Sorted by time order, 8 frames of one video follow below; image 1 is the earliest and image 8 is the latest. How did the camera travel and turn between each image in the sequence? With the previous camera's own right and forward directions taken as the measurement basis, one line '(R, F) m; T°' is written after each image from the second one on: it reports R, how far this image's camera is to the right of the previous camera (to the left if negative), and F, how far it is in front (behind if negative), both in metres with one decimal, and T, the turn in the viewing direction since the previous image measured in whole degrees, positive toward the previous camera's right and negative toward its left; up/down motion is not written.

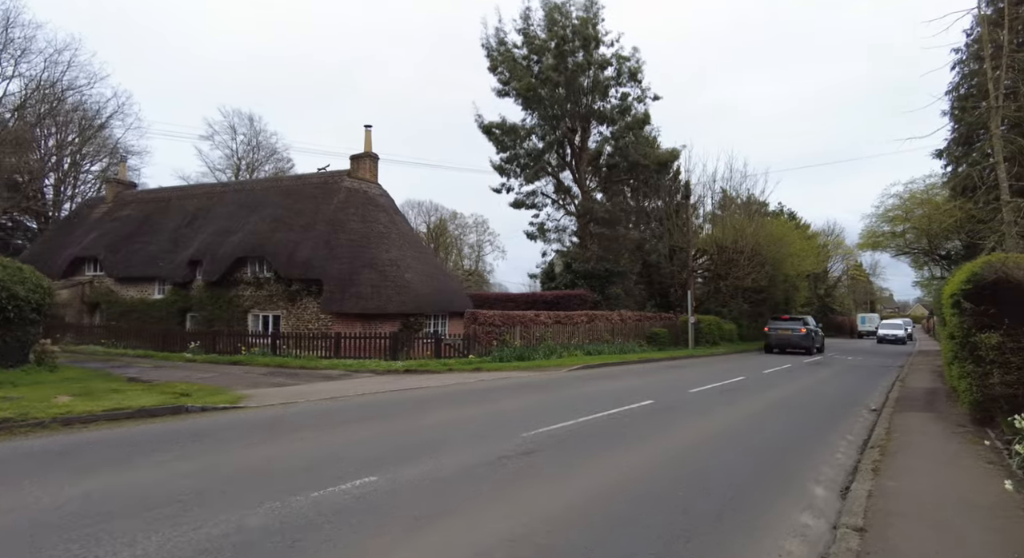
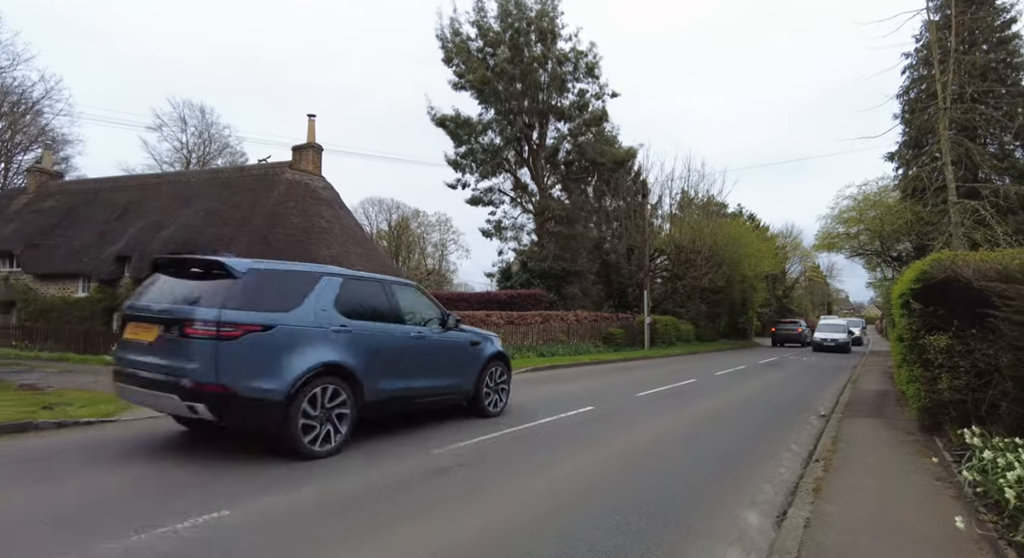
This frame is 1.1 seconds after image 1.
(+0.7, +0.9) m; +3°
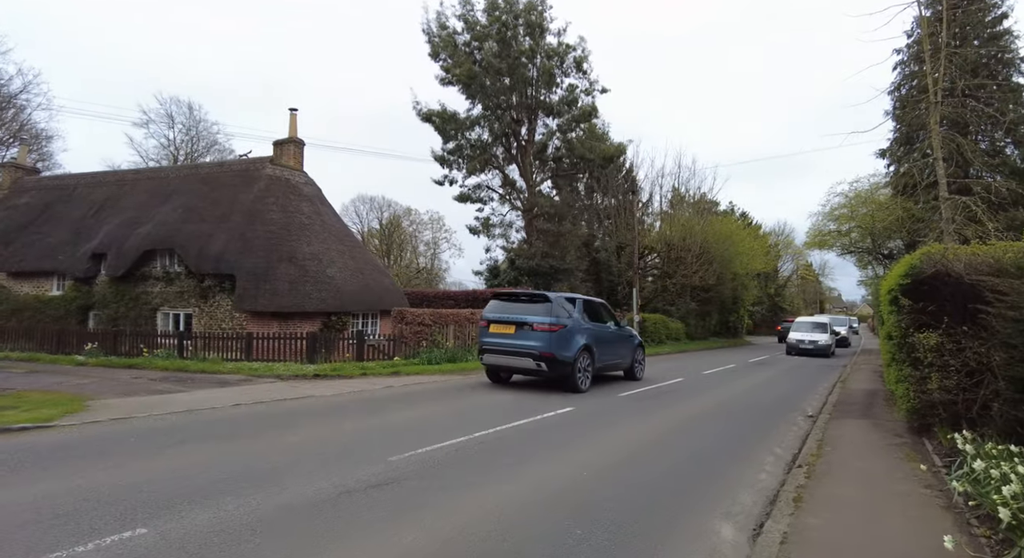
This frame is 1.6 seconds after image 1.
(+0.4, +0.4) m; +1°
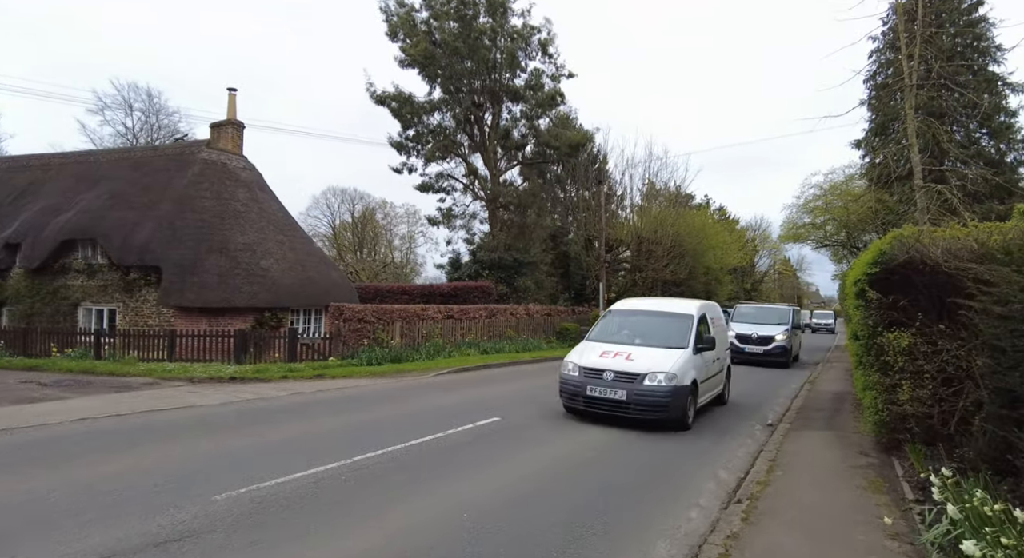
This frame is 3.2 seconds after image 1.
(+1.1, +1.4) m; +2°
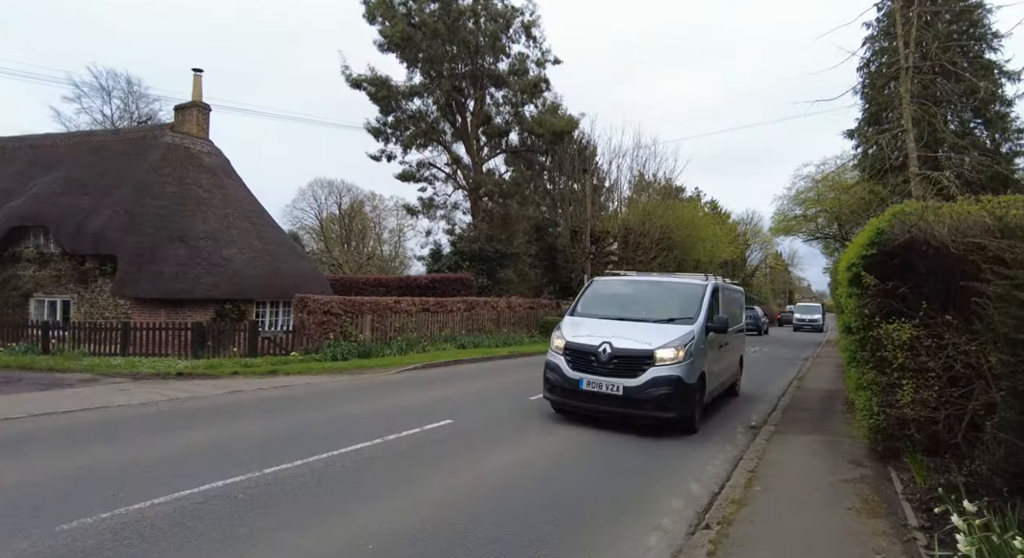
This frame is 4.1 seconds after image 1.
(+0.5, +0.9) m; +1°
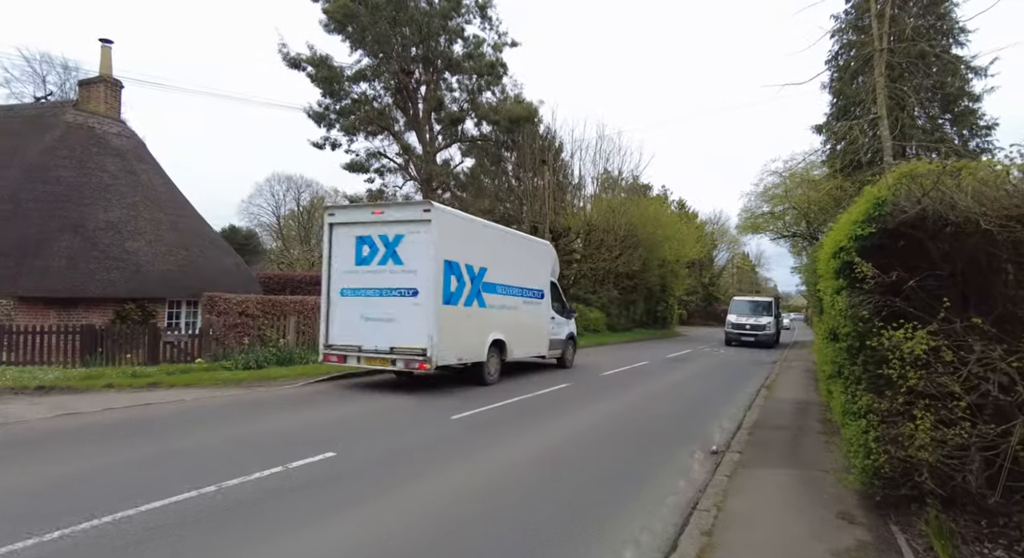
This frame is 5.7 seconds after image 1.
(+0.8, +1.7) m; +3°
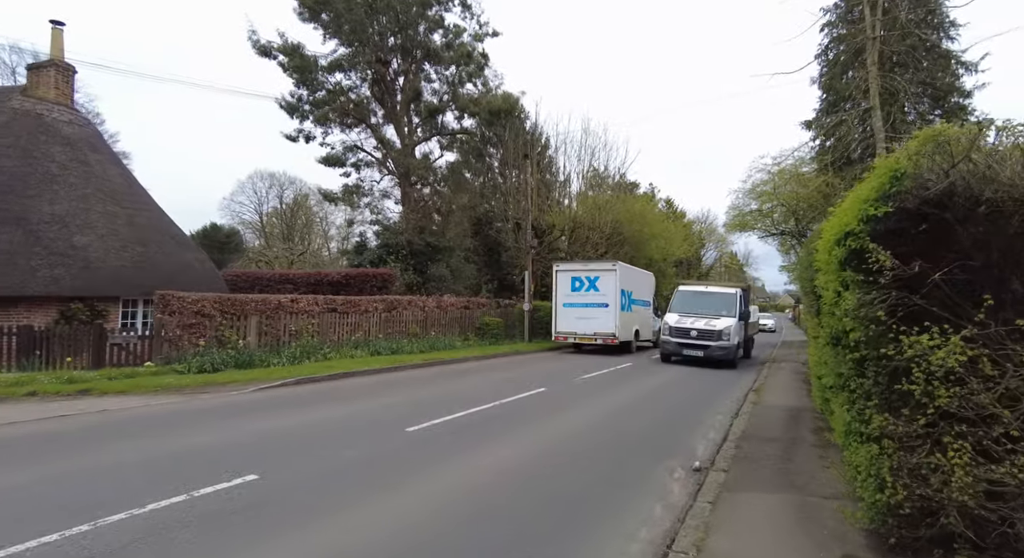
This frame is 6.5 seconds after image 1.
(+0.4, +0.9) m; +1°
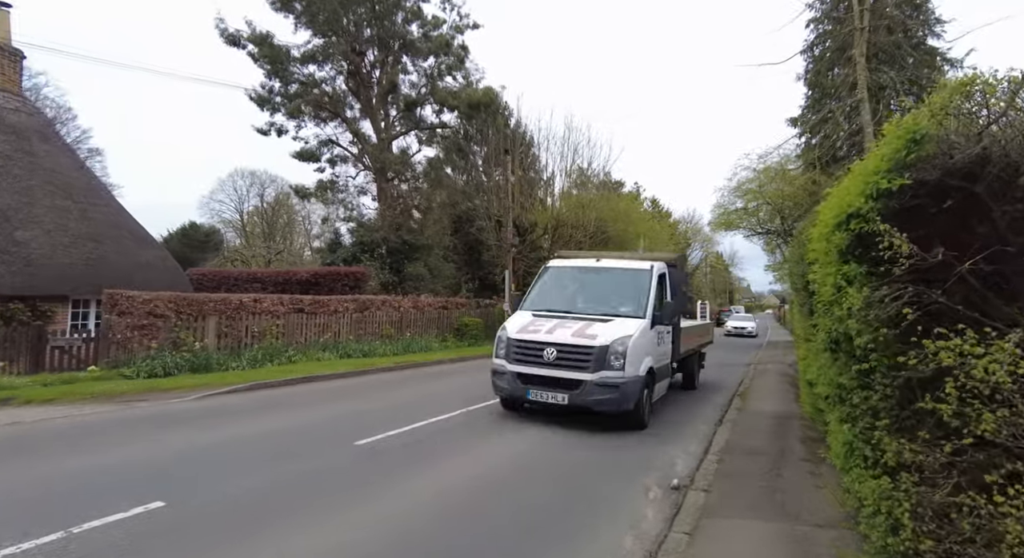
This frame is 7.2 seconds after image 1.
(+0.3, +0.7) m; +1°
